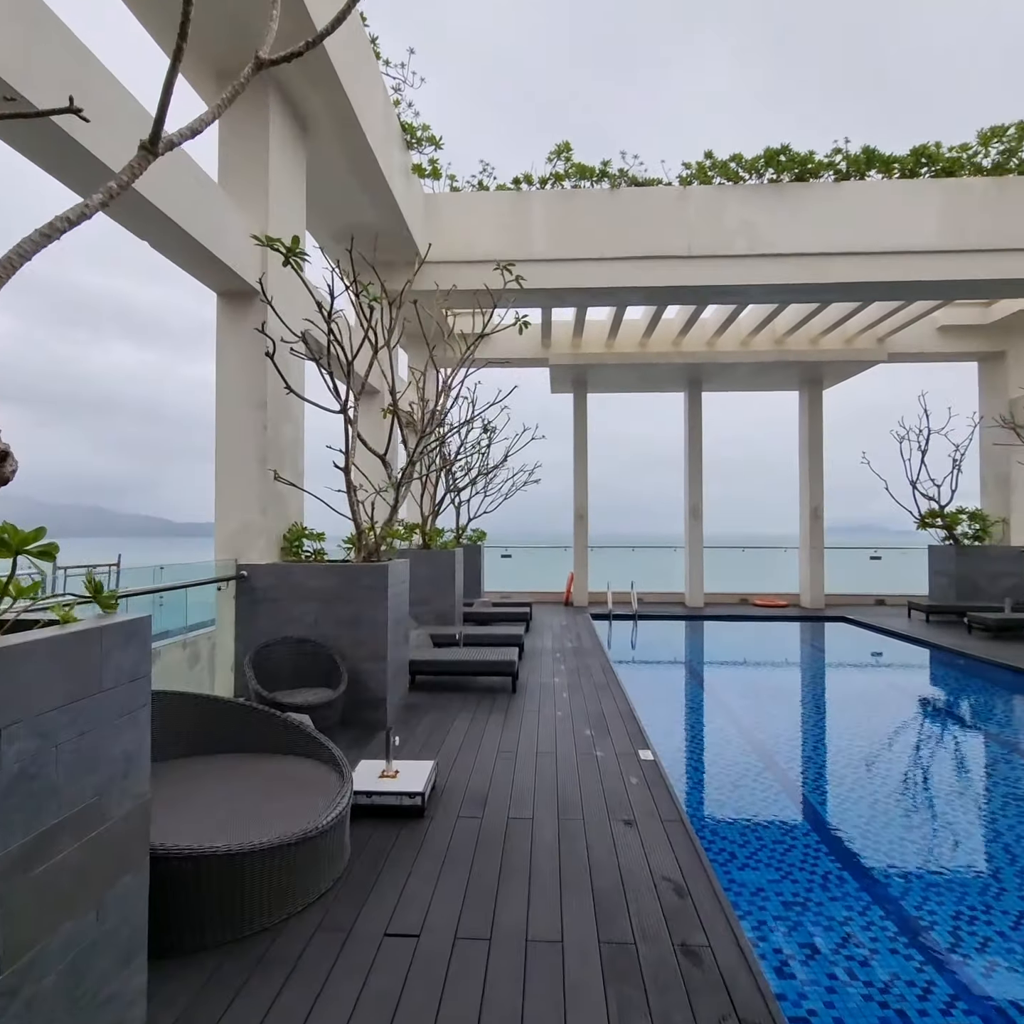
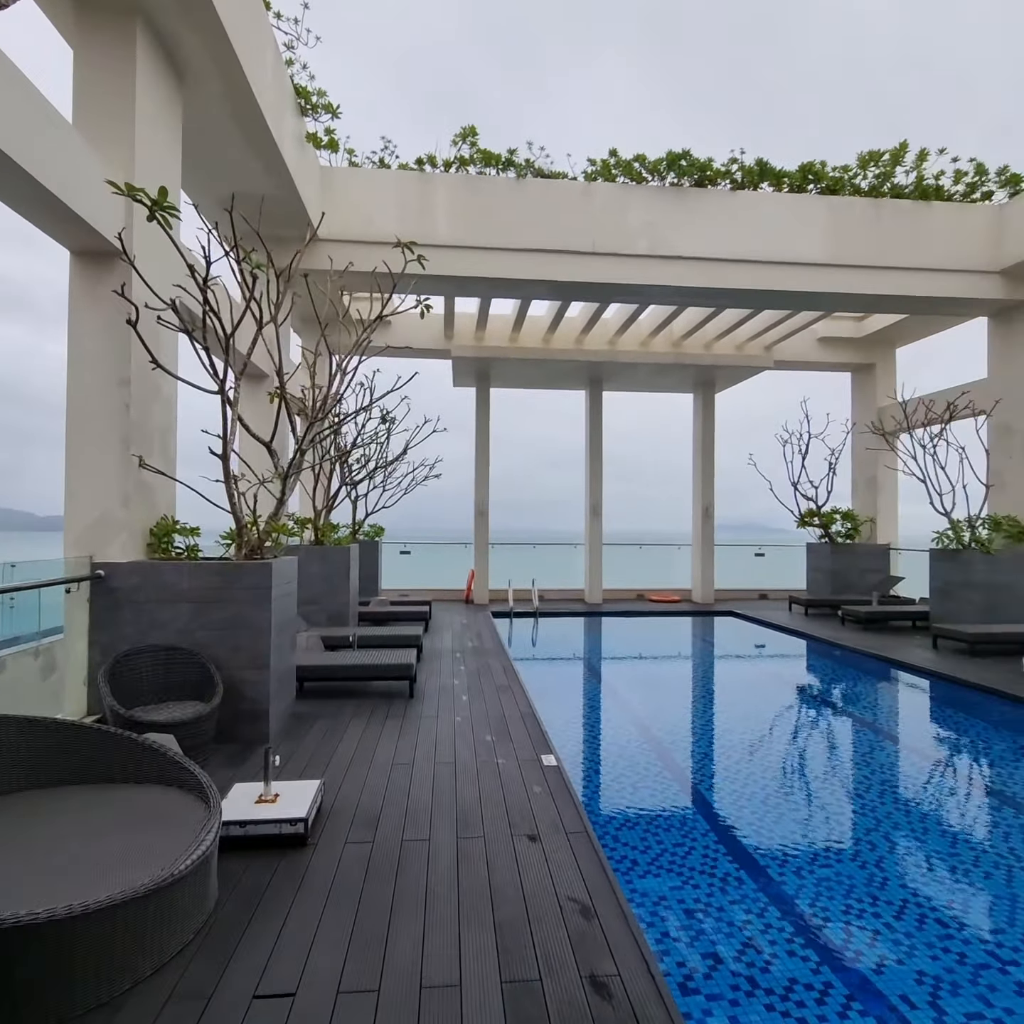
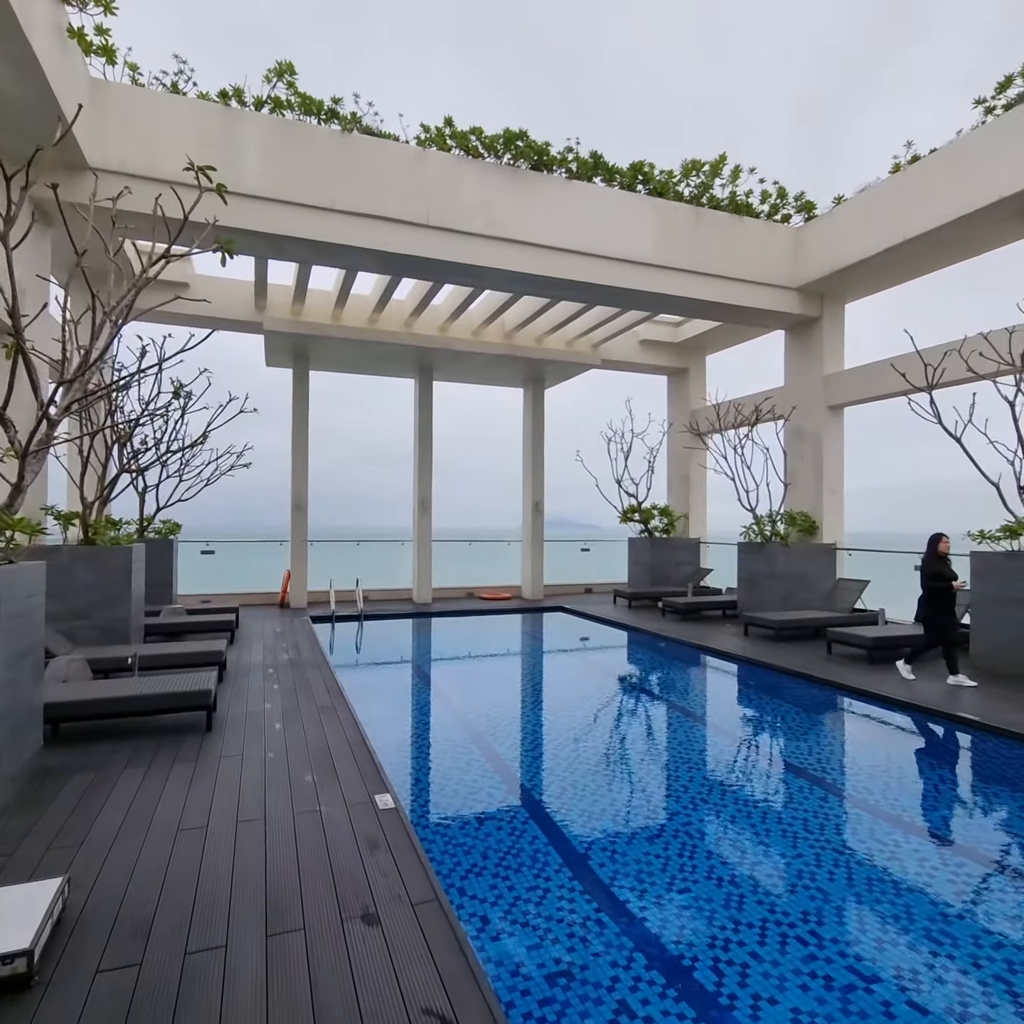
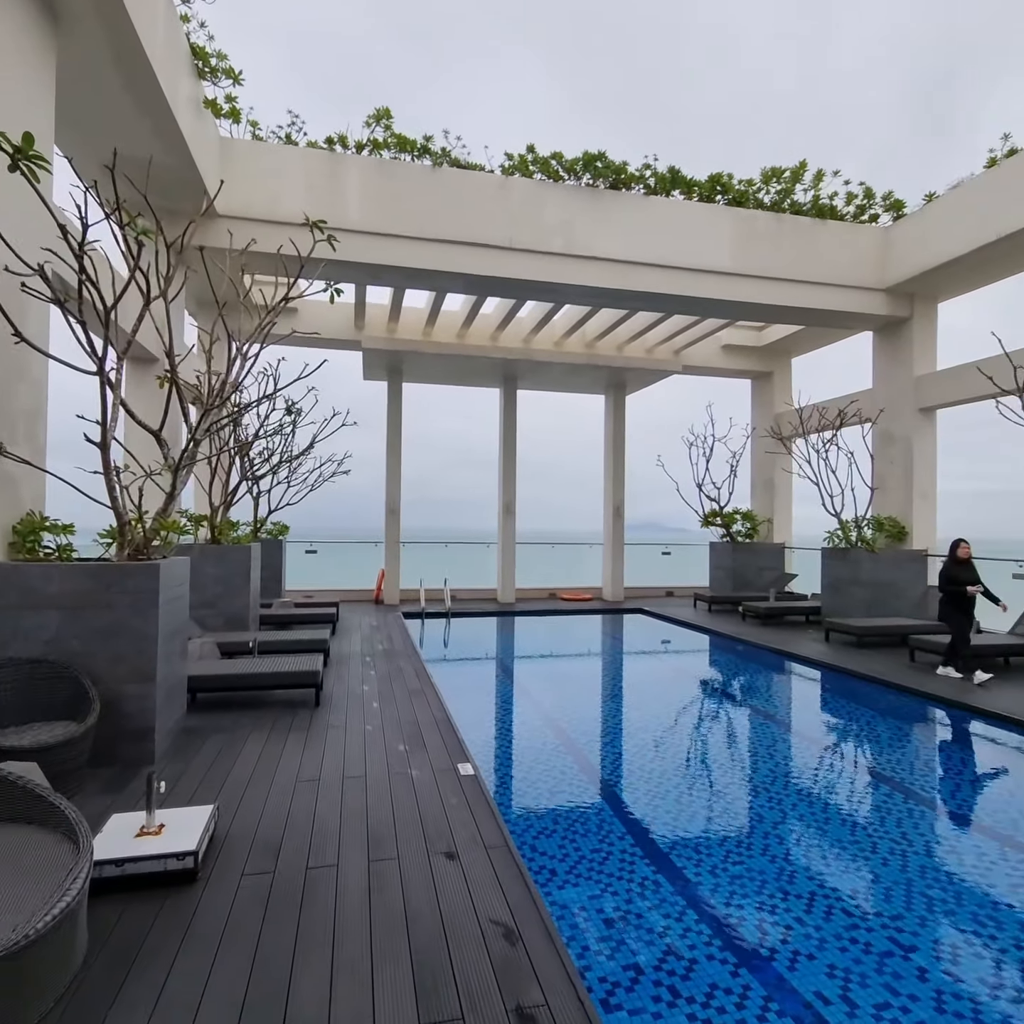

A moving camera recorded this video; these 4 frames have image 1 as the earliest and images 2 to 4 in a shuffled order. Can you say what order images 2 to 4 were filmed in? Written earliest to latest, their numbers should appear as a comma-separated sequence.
2, 4, 3
